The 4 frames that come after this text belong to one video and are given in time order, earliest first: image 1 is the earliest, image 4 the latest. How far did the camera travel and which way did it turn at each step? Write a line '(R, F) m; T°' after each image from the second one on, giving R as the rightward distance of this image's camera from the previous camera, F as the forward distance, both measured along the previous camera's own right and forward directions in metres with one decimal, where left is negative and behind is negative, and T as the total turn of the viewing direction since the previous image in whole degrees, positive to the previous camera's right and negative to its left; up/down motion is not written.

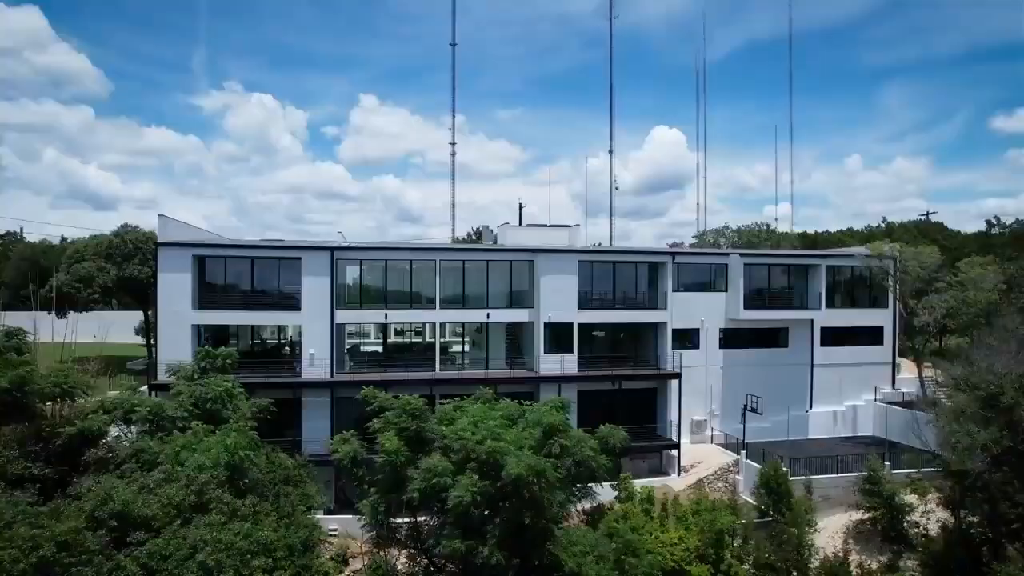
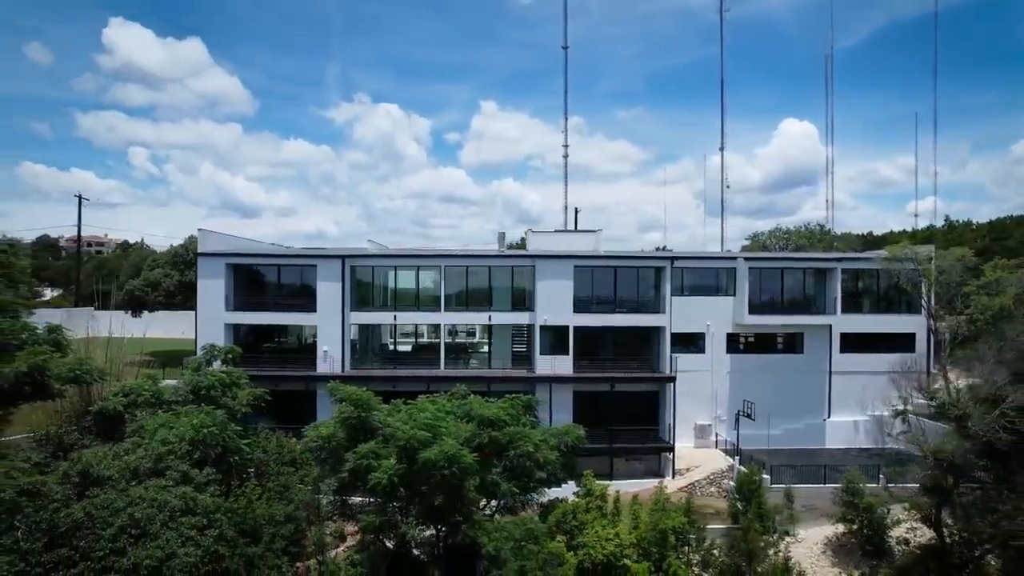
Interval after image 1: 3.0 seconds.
(+5.5, -1.1) m; -10°
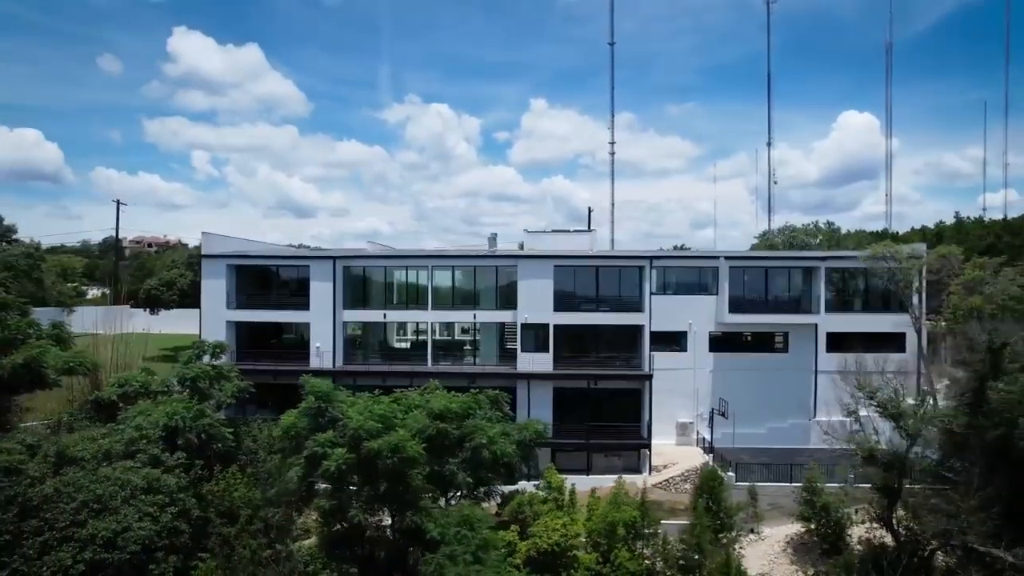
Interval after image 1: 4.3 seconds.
(+3.2, -0.9) m; -4°
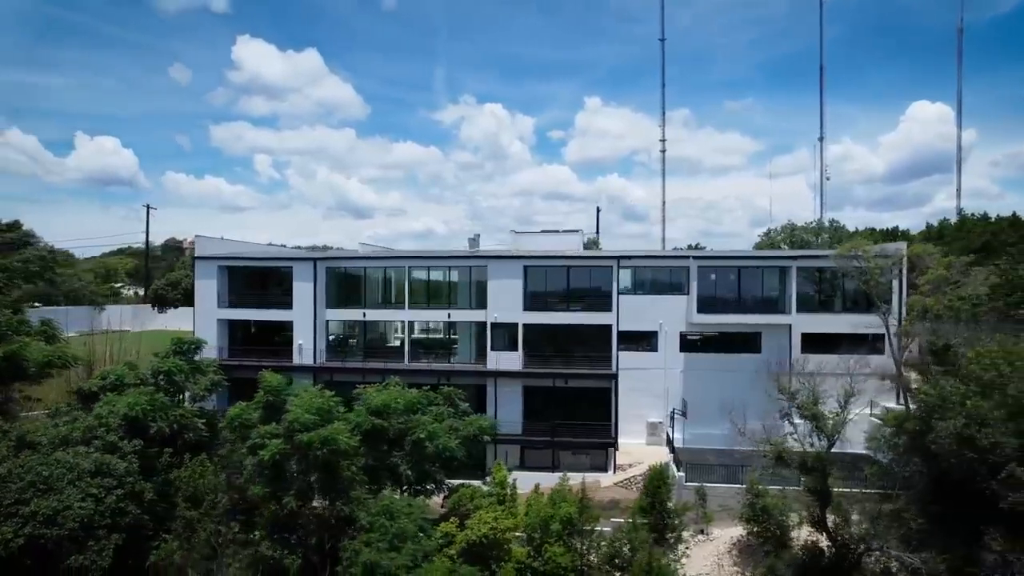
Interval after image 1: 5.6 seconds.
(+4.0, -0.6) m; -5°
